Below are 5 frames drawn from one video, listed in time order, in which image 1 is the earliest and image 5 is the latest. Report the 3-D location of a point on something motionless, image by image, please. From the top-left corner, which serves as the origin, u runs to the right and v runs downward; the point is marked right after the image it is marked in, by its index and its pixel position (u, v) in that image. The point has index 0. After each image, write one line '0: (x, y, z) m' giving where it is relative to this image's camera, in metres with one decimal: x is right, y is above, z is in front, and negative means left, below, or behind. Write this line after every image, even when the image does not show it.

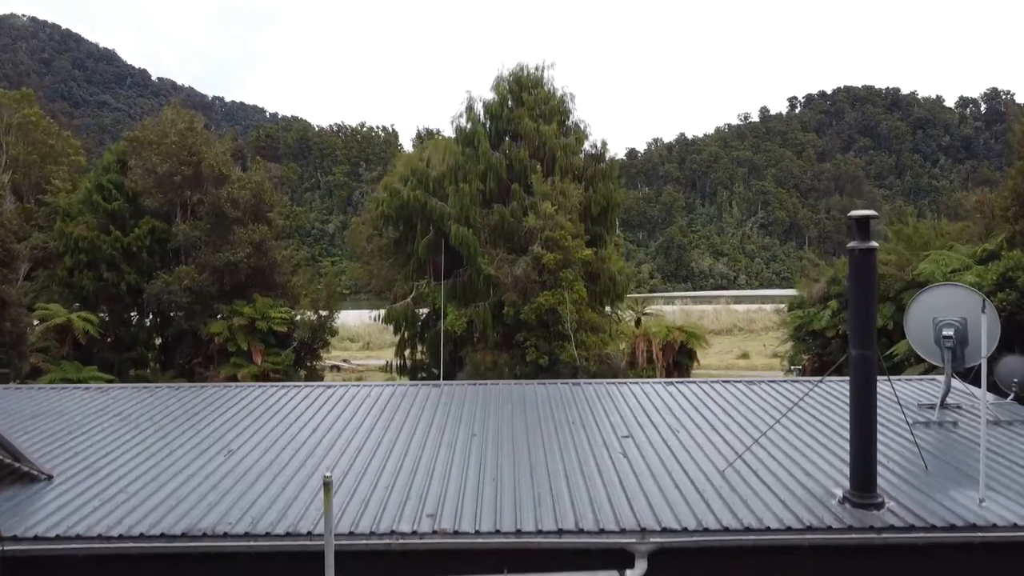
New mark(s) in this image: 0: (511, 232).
0: (0.0, +1.0, +12.0) m
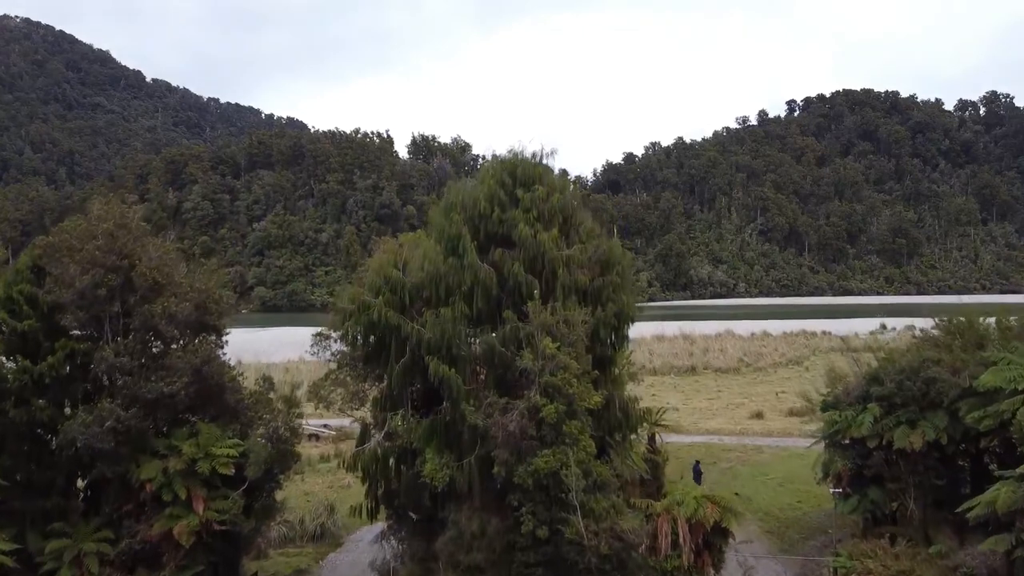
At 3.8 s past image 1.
0: (-0.1, -1.0, +9.9) m
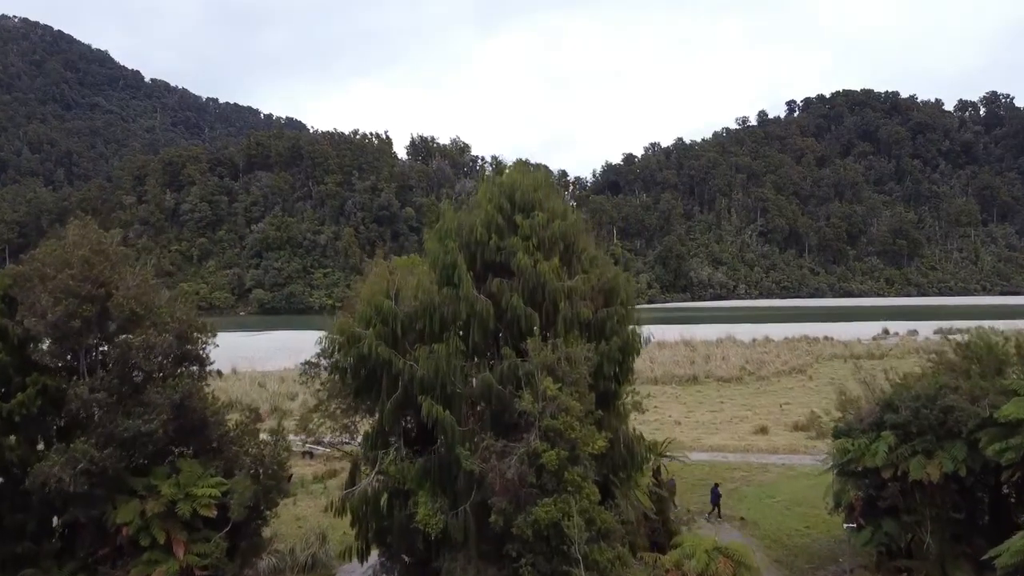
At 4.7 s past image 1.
0: (-0.2, -1.5, +9.3) m
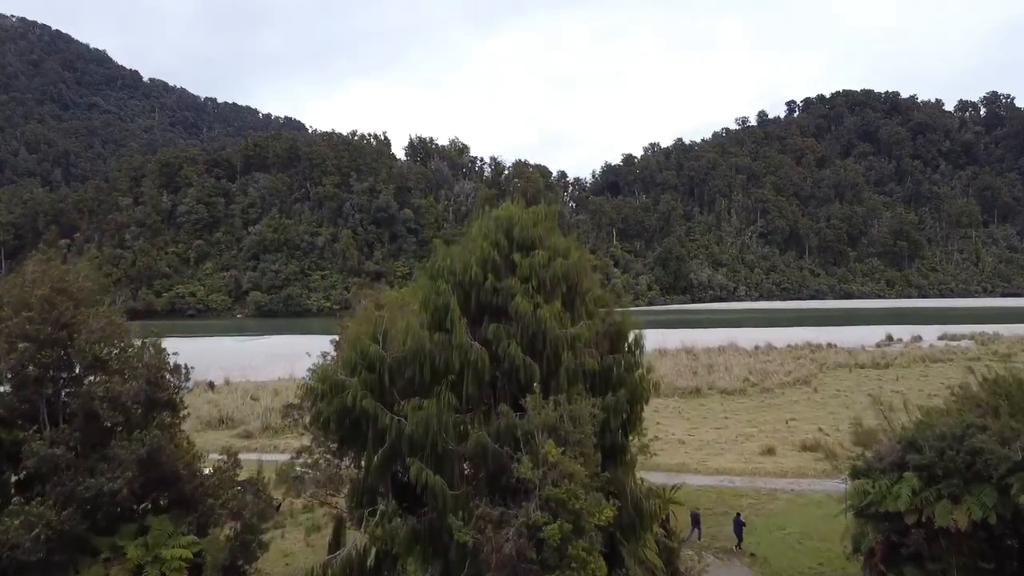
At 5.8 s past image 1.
0: (-0.2, -2.0, +8.4) m
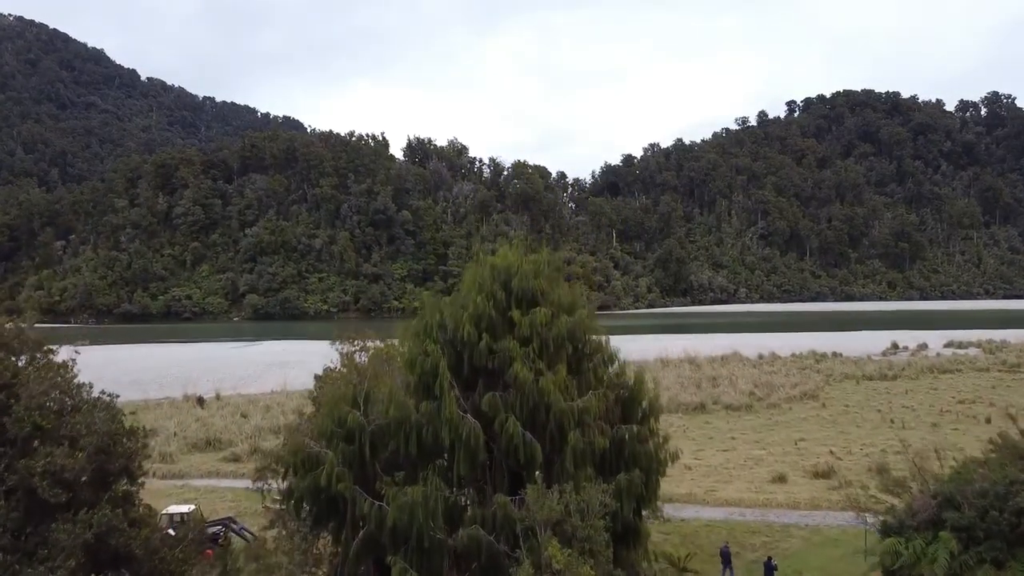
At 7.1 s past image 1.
0: (-0.2, -2.7, +7.3) m
